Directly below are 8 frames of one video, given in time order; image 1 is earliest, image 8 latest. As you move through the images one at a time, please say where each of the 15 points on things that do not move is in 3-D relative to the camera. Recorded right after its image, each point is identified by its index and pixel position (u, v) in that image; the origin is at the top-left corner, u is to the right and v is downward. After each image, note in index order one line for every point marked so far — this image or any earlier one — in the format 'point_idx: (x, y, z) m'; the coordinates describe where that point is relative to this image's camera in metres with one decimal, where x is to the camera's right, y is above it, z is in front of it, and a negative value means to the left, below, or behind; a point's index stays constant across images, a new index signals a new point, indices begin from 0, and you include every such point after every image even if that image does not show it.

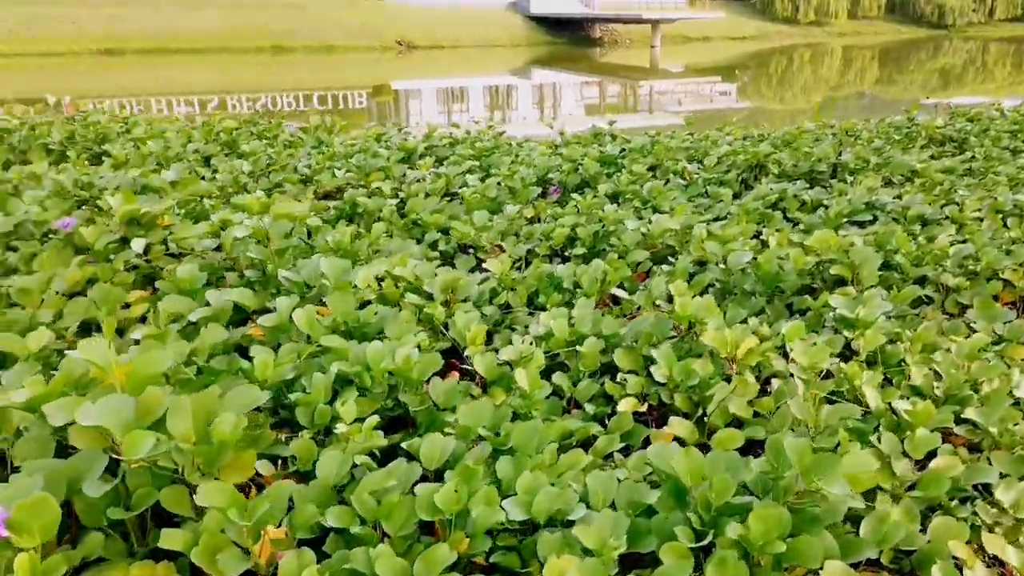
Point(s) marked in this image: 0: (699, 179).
0: (+0.6, +0.3, +2.4) m
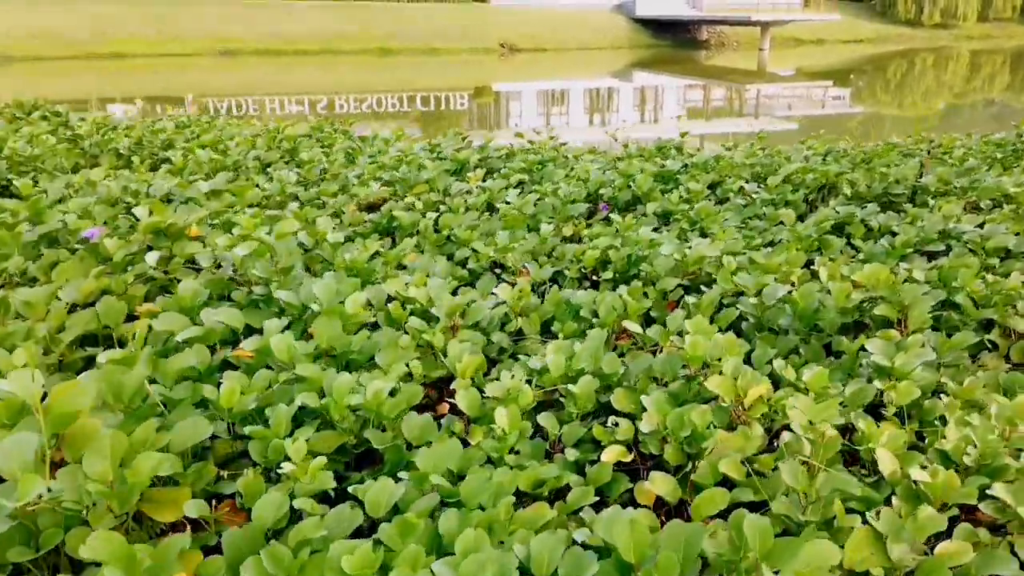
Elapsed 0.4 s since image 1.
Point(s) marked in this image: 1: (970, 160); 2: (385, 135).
0: (+0.7, +0.3, +2.3) m
1: (+1.8, +0.5, +3.0) m
2: (-0.5, +0.6, +3.1) m
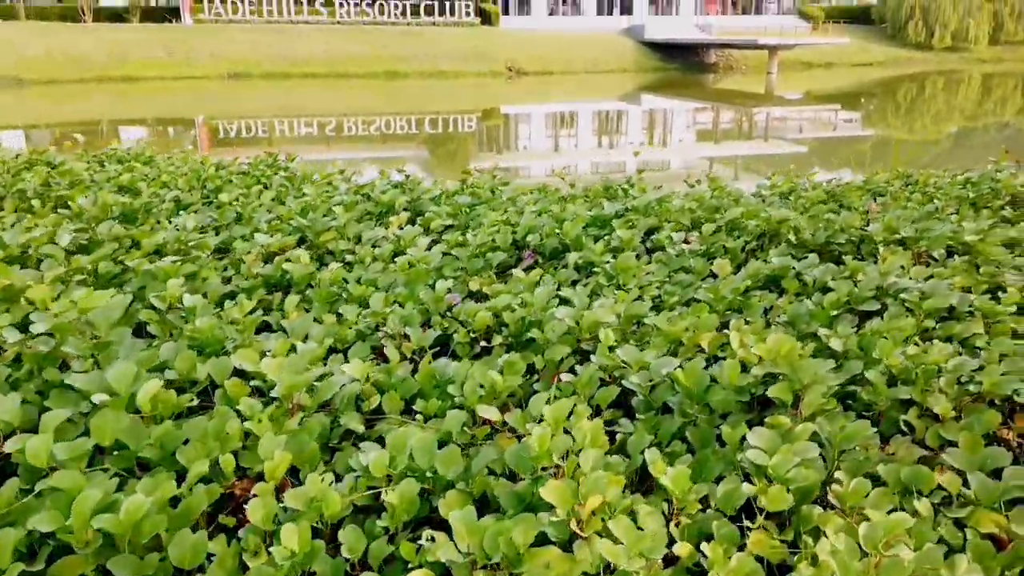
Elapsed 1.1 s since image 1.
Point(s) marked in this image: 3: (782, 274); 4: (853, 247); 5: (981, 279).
0: (+0.5, +0.1, +2.1) m
1: (+1.5, +0.3, +2.8) m
2: (-0.7, +0.4, +3.0) m
3: (+0.7, 0.0, +2.0) m
4: (+1.0, +0.1, +2.2) m
5: (+1.3, 0.0, +2.1) m
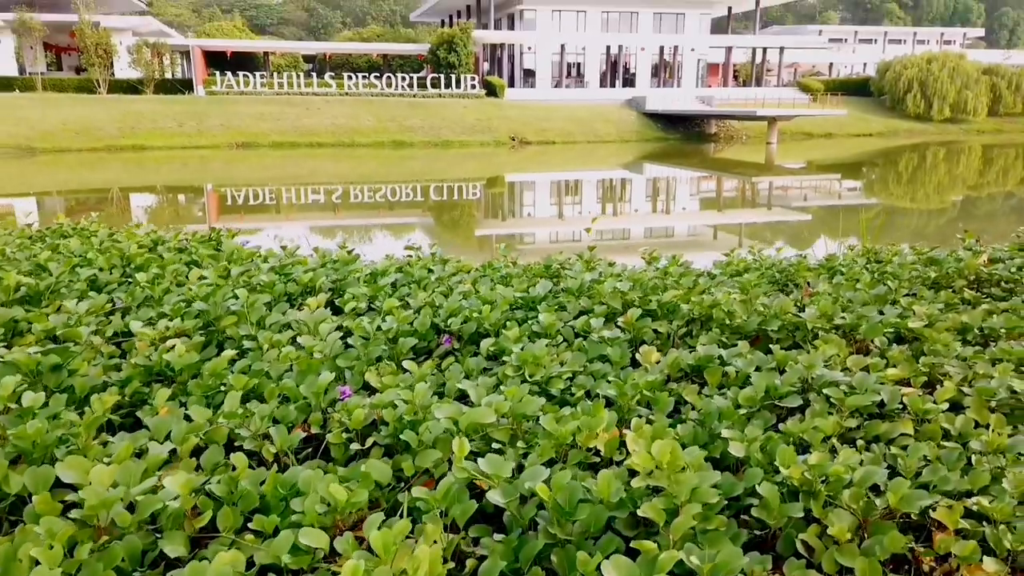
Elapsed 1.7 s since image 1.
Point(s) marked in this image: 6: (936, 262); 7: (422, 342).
0: (+0.3, -0.1, +2.0) m
1: (+1.3, 0.0, +2.7) m
2: (-1.0, +0.1, +2.9) m
3: (+0.5, -0.2, +1.9) m
4: (+0.8, -0.1, +2.1) m
5: (+1.0, -0.2, +2.0) m
6: (+1.8, +0.1, +3.3) m
7: (-0.2, -0.1, +2.1) m
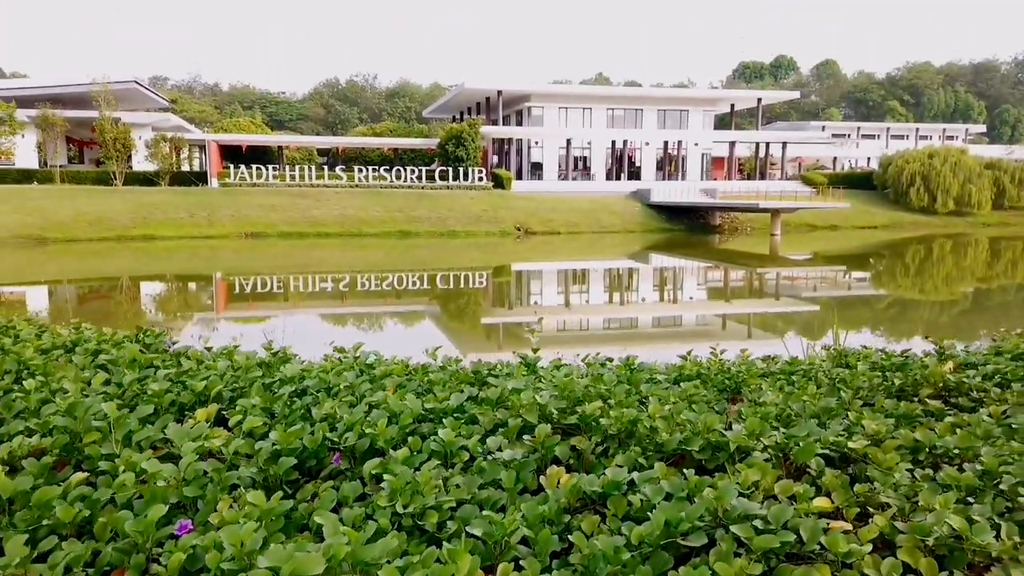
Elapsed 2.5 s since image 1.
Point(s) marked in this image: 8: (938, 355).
0: (0.0, -0.4, +1.8) m
1: (+1.1, -0.4, +2.5) m
2: (-1.2, -0.2, +2.8) m
3: (+0.2, -0.5, +1.7) m
4: (+0.5, -0.4, +1.9) m
5: (+0.8, -0.5, +1.8) m
6: (+1.6, -0.3, +3.1) m
7: (-0.5, -0.4, +1.9) m
8: (+1.9, -0.3, +3.4) m
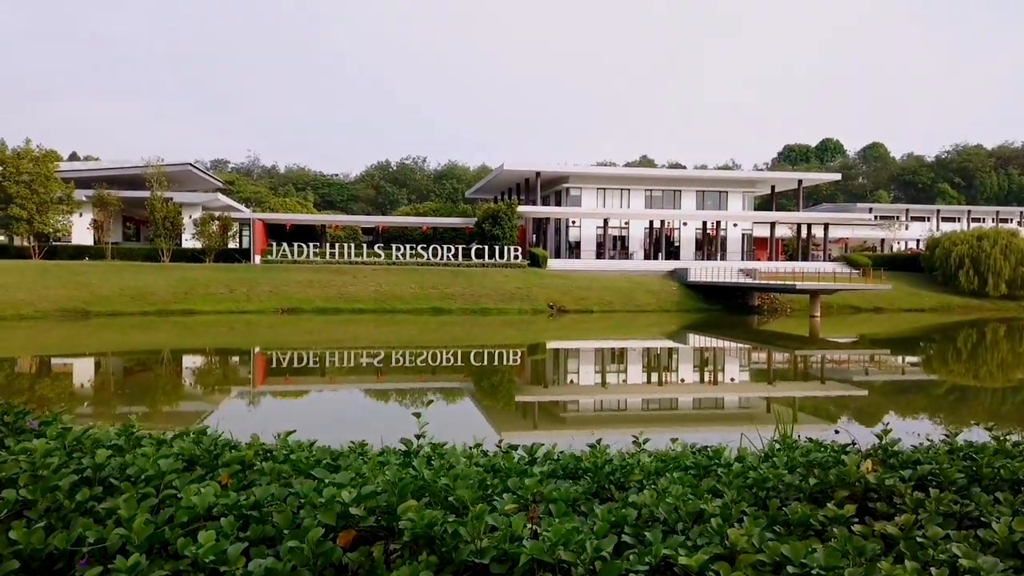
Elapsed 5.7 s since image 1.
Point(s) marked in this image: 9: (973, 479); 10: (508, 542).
0: (-0.5, -0.6, +1.6) m
1: (+0.6, -0.6, +2.2) m
2: (-1.7, -0.5, +2.6) m
3: (-0.3, -0.6, +1.5) m
4: (0.0, -0.6, +1.6) m
5: (+0.3, -0.7, +1.5) m
6: (+1.1, -0.6, +2.8) m
7: (-1.0, -0.6, +1.7) m
8: (+1.5, -0.7, +3.1) m
9: (+1.7, -0.7, +2.8) m
10: (0.0, -0.6, +1.7) m
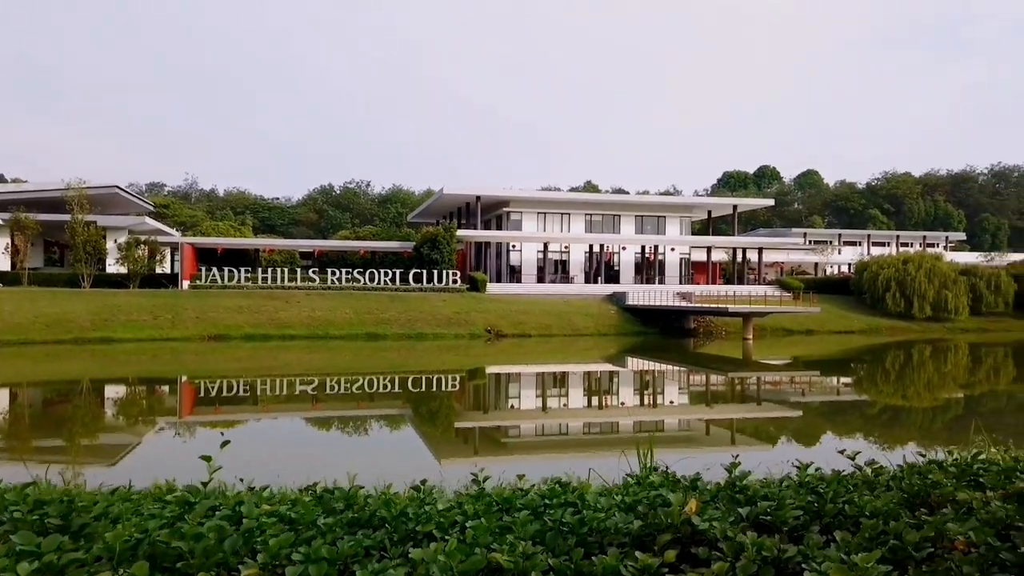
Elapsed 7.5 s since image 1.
0: (-1.1, -0.6, +1.3) m
1: (0.0, -0.7, +2.0) m
2: (-2.3, -0.6, +2.2) m
3: (-0.8, -0.7, +1.1) m
4: (-0.6, -0.7, +1.3) m
5: (-0.3, -0.7, +1.2) m
6: (+0.5, -0.7, +2.5) m
7: (-1.6, -0.7, +1.3) m
8: (+0.8, -0.8, +2.9) m
9: (+1.0, -0.8, +2.6) m
10: (-0.6, -0.6, +1.4) m
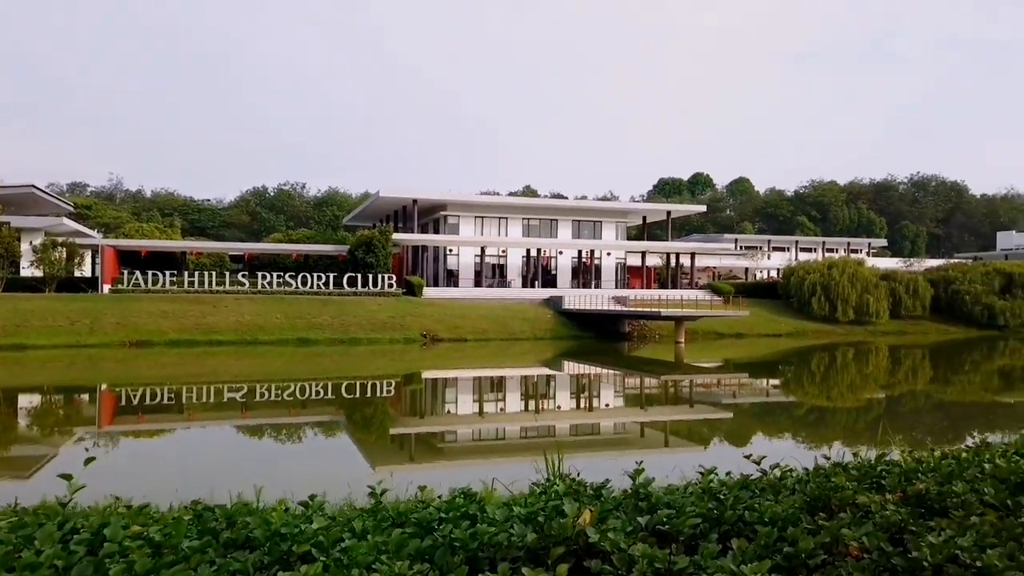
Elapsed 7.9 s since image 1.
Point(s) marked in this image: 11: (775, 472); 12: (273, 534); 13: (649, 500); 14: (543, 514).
0: (-1.3, -0.6, +1.1) m
1: (-0.3, -0.7, +1.9) m
2: (-2.6, -0.6, +1.9) m
3: (-1.1, -0.7, +1.0) m
4: (-0.8, -0.7, +1.2) m
5: (-0.5, -0.7, +1.0) m
6: (+0.1, -0.7, +2.4) m
7: (-1.8, -0.7, +1.1) m
8: (+0.4, -0.8, +2.8) m
9: (+0.7, -0.8, +2.6) m
10: (-0.8, -0.6, +1.2) m
11: (+1.2, -0.8, +3.5) m
12: (-0.7, -0.7, +2.2) m
13: (+0.5, -0.8, +2.7) m
14: (+0.1, -0.7, +2.5) m
